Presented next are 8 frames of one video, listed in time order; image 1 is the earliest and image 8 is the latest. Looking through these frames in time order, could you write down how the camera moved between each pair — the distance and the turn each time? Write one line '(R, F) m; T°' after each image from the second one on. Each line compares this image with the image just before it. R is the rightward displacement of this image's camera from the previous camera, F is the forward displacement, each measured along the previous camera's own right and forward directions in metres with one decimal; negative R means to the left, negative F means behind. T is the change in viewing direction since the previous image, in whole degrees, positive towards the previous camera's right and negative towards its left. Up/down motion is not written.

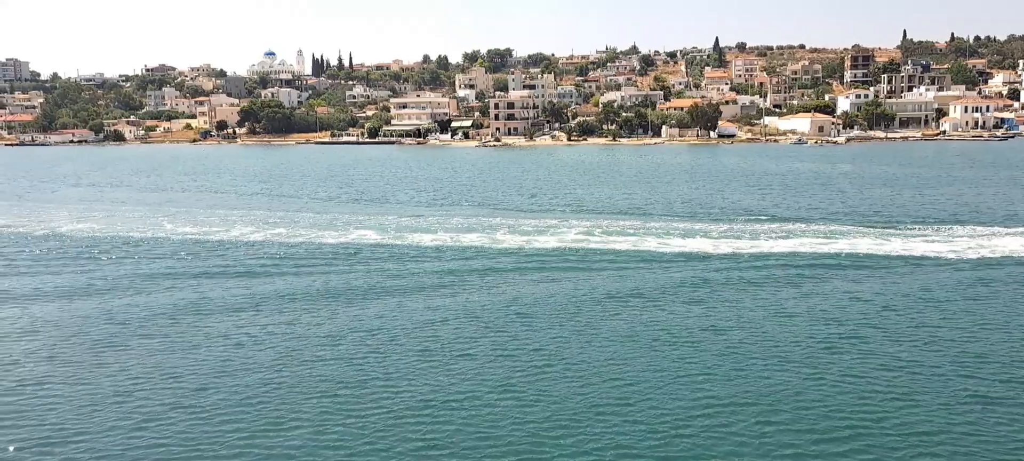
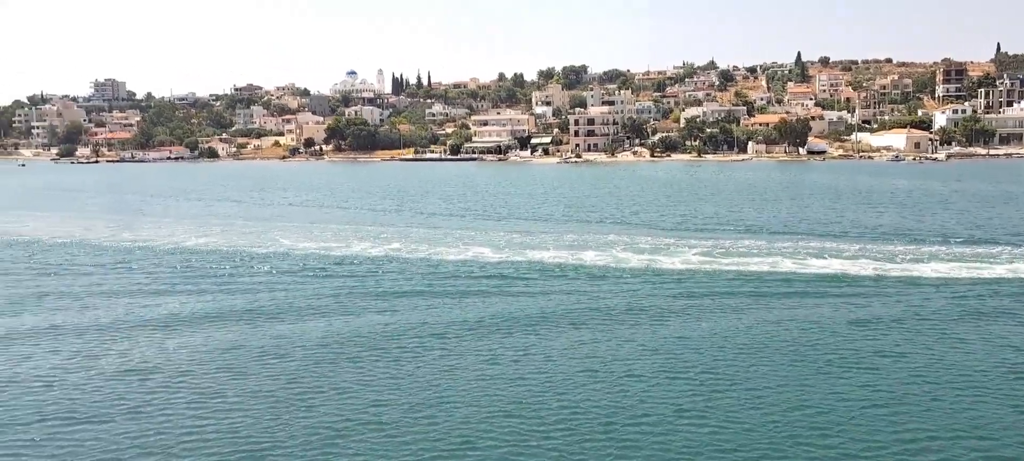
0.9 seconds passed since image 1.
(-1.4, 0.0) m; -5°
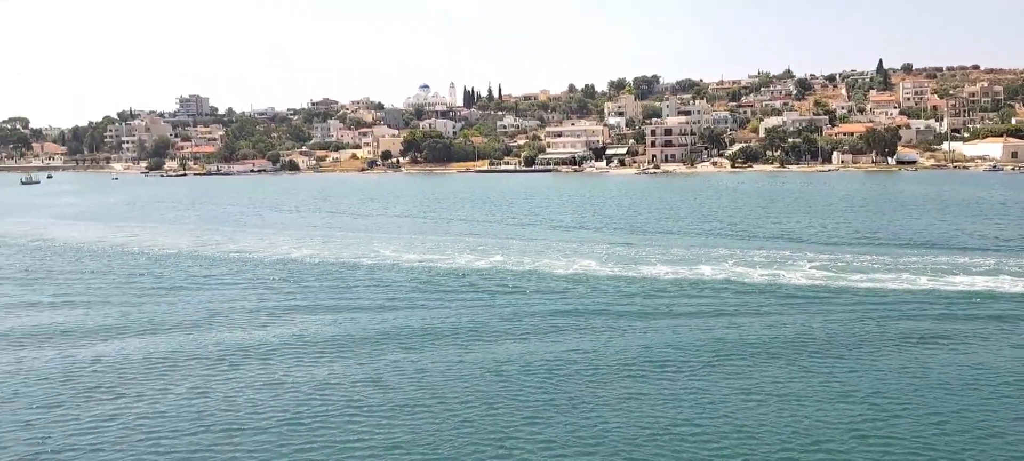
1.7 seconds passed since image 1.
(-1.2, +0.1) m; -5°
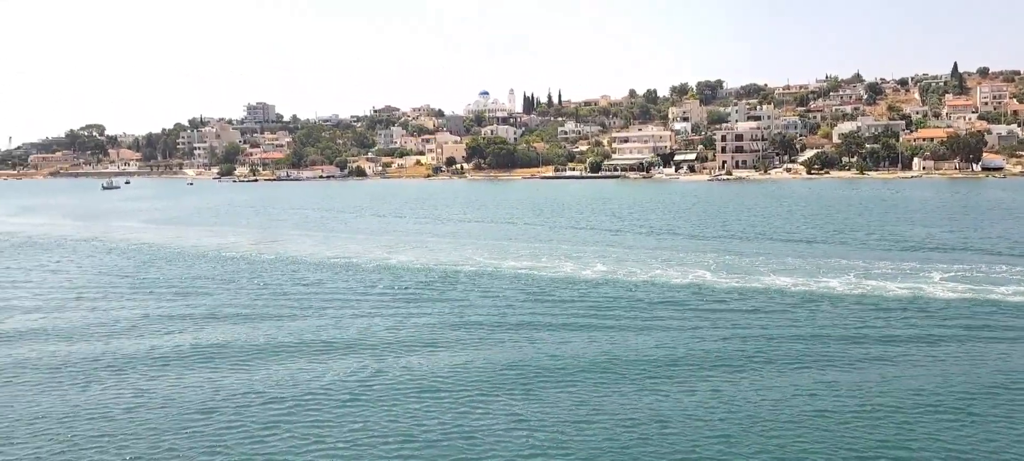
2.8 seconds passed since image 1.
(-1.7, +0.3) m; -4°
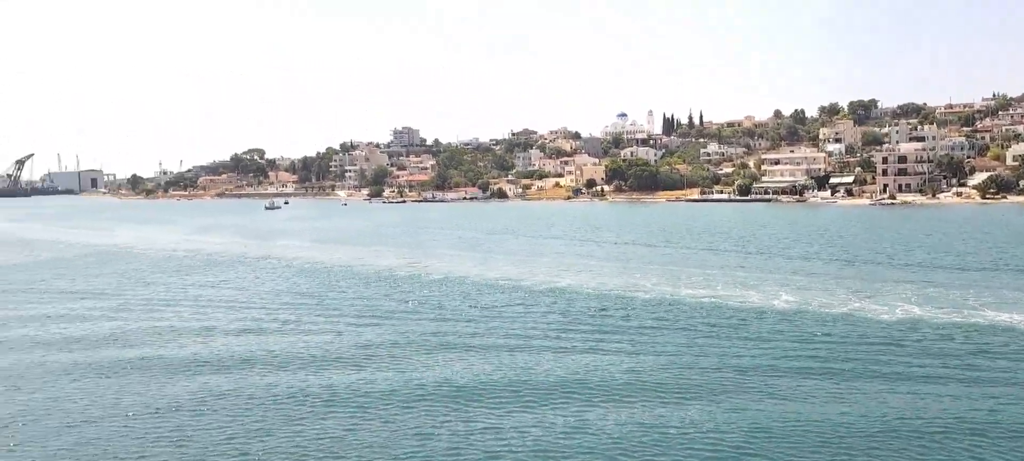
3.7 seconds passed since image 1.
(-1.5, +0.3) m; -9°
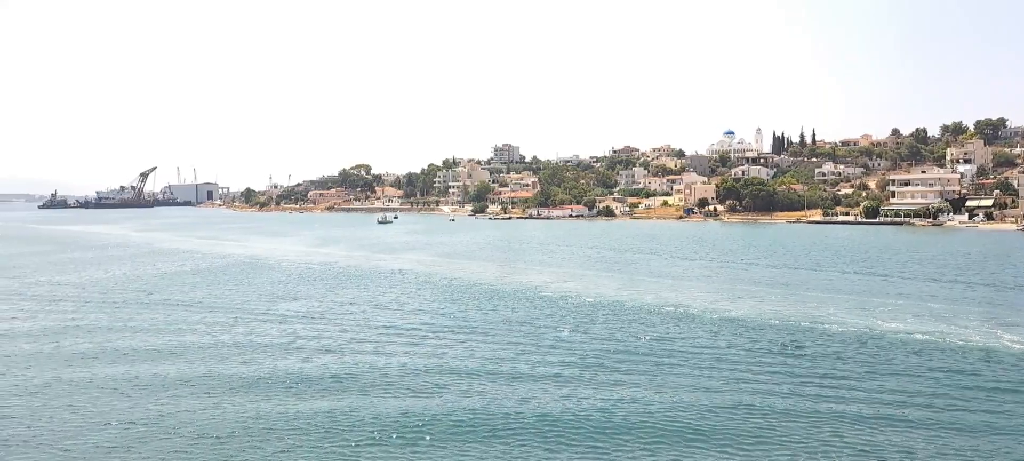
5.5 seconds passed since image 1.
(-2.6, +1.8) m; -6°
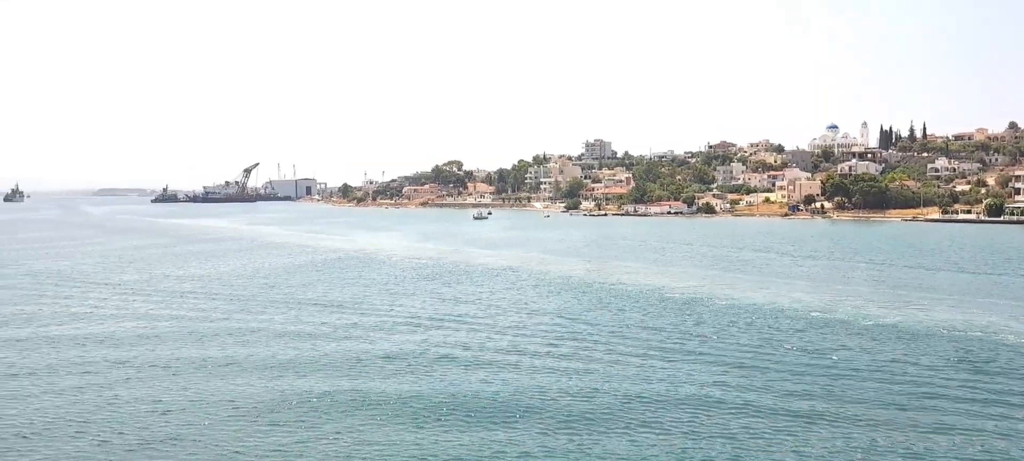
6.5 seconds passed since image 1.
(-1.5, +1.2) m; -6°
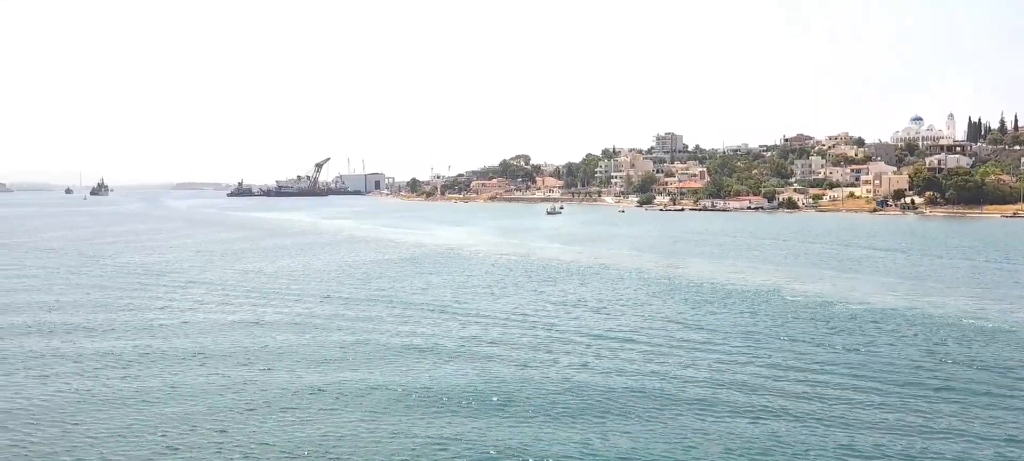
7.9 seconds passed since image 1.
(-1.7, +1.8) m; -4°
